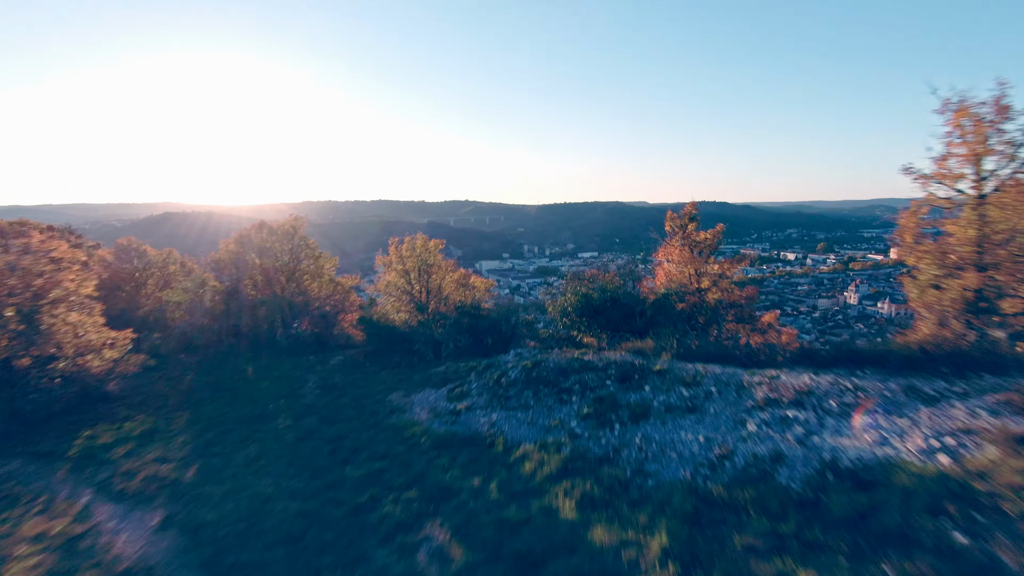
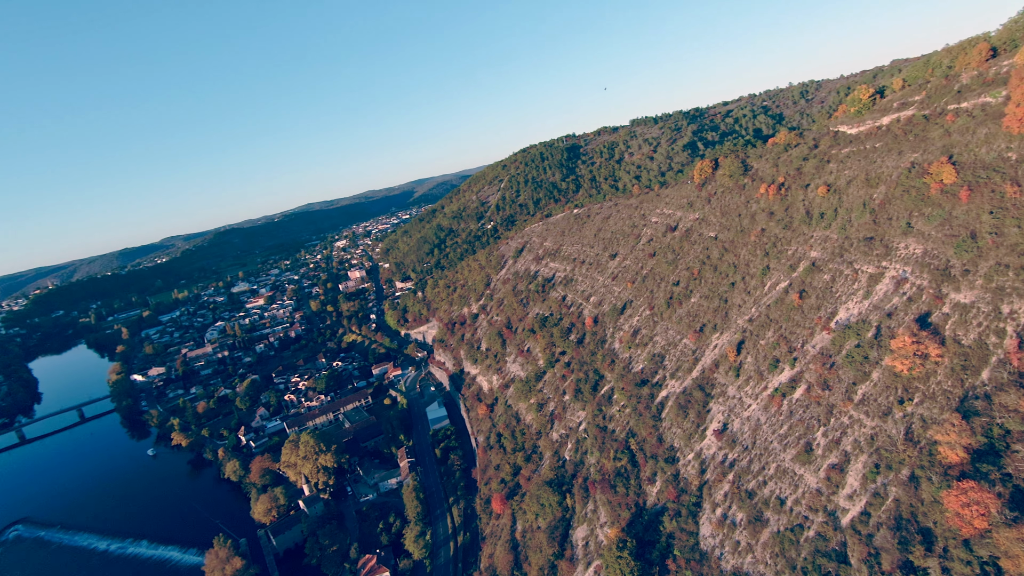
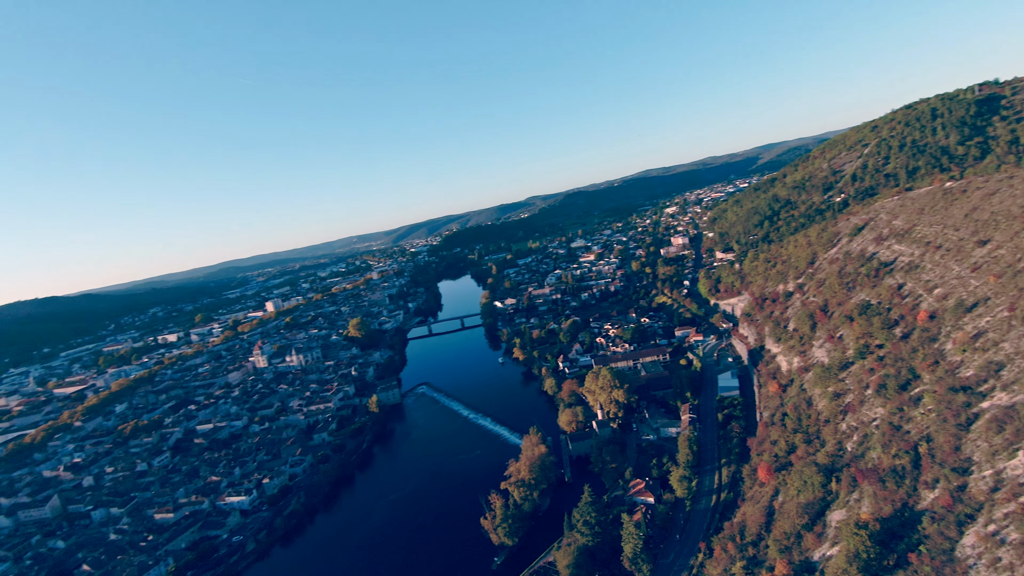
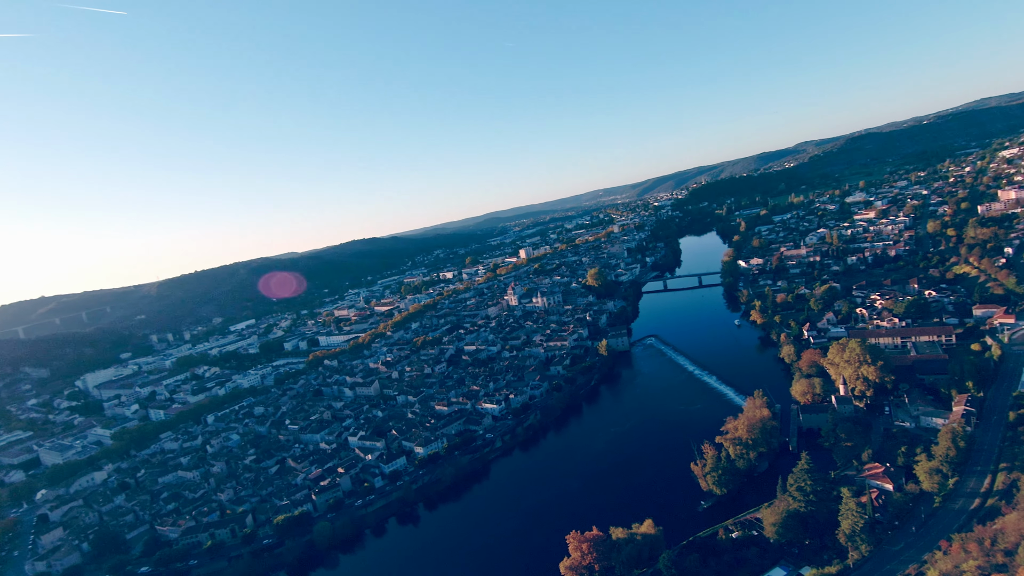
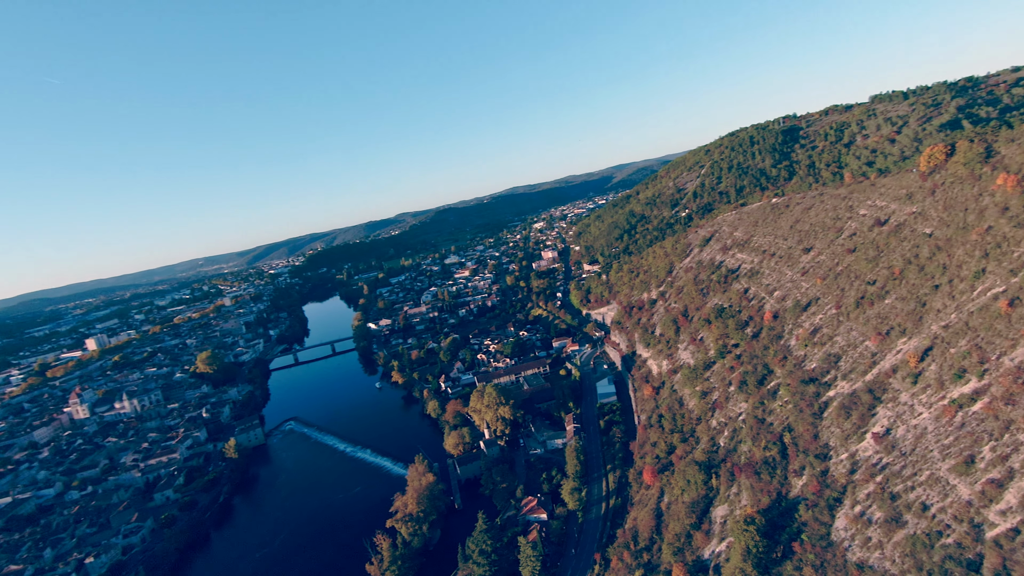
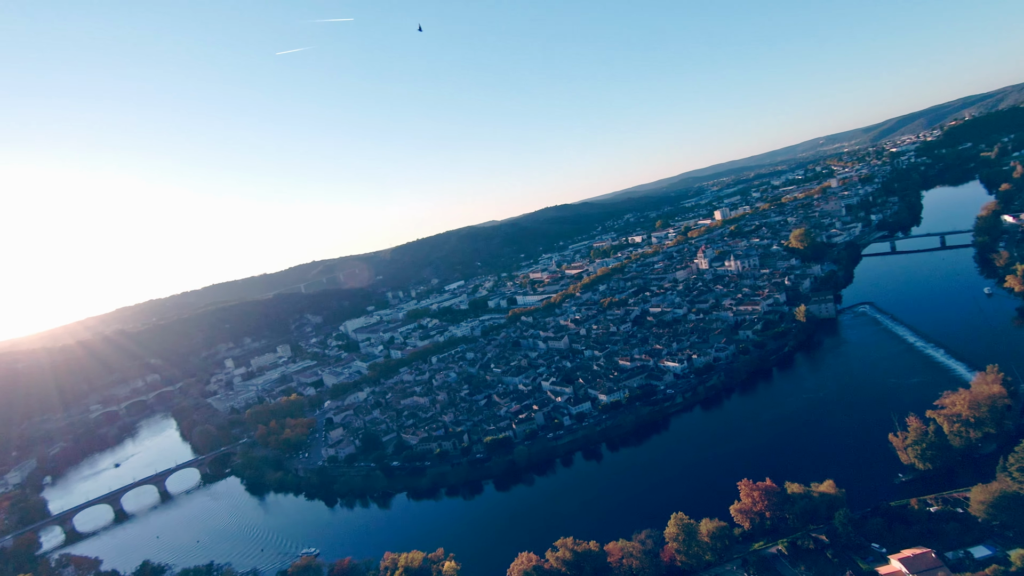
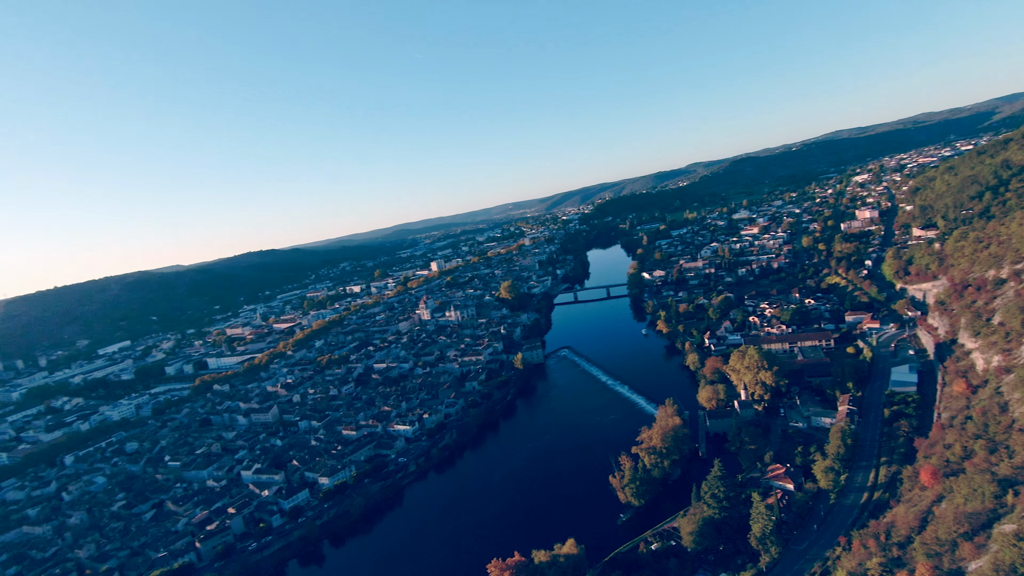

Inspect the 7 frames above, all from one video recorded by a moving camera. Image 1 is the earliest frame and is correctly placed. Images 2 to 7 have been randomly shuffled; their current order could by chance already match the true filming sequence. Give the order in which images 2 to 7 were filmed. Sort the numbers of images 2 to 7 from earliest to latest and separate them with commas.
6, 4, 7, 3, 5, 2
